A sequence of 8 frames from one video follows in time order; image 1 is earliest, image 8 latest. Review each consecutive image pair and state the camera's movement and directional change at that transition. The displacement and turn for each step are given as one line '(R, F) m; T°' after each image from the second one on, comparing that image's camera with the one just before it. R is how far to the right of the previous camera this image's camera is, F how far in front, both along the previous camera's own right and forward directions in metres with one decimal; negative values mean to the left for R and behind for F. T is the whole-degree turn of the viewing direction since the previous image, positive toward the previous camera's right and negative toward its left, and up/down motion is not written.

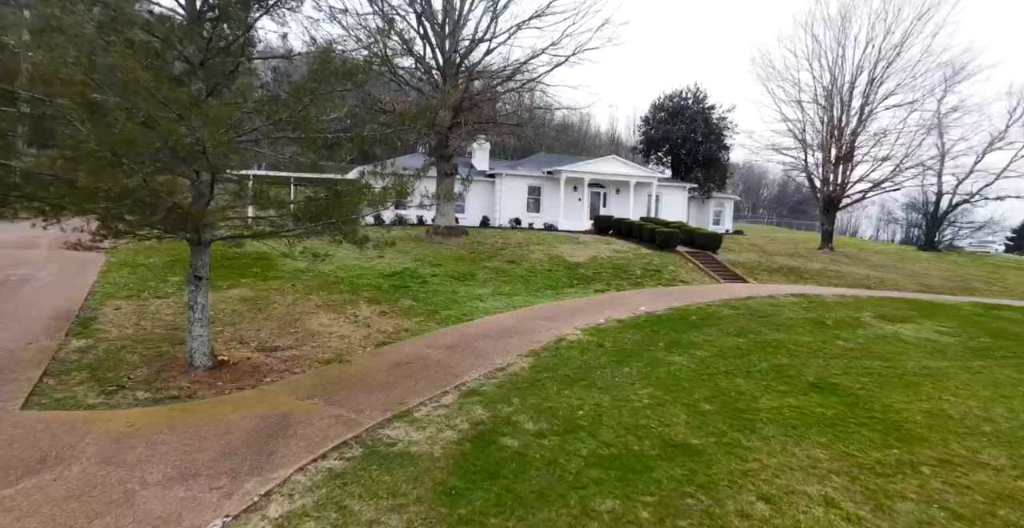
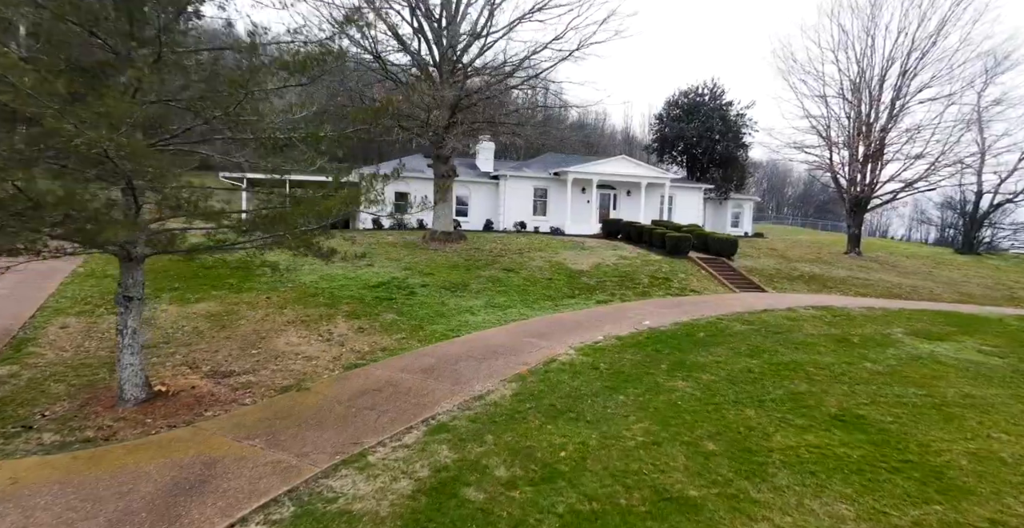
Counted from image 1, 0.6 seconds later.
(+0.5, +0.9) m; -2°
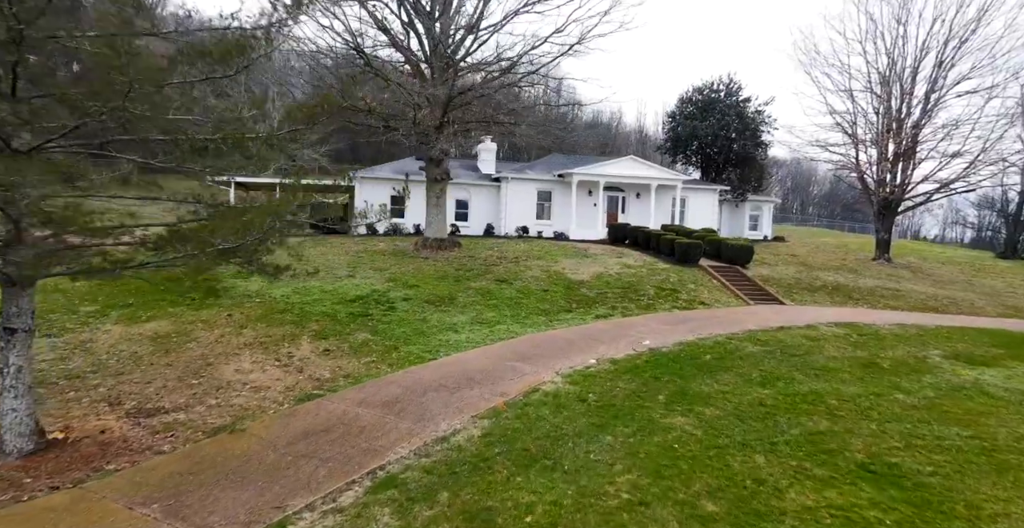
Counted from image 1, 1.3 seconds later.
(+0.6, +1.1) m; -2°
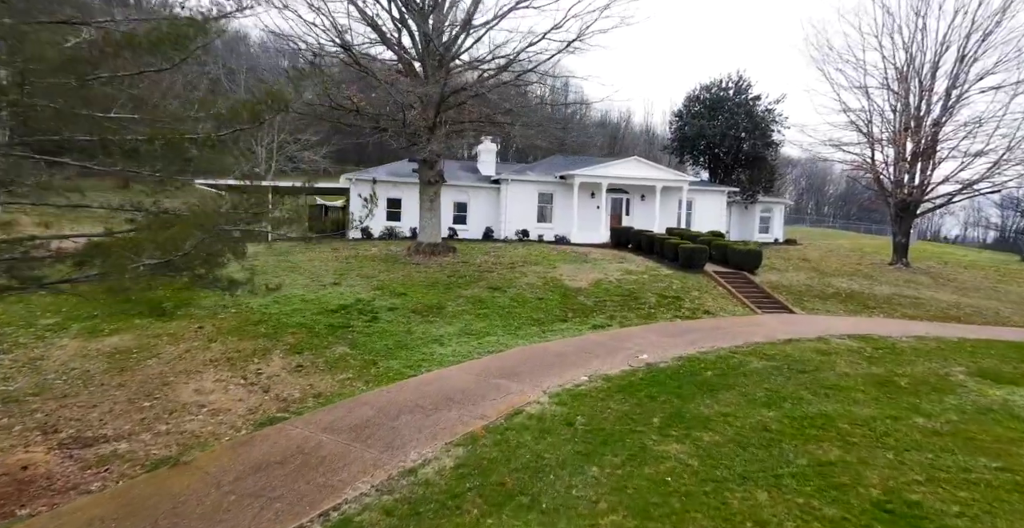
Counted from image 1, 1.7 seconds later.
(+0.4, +0.6) m; -1°
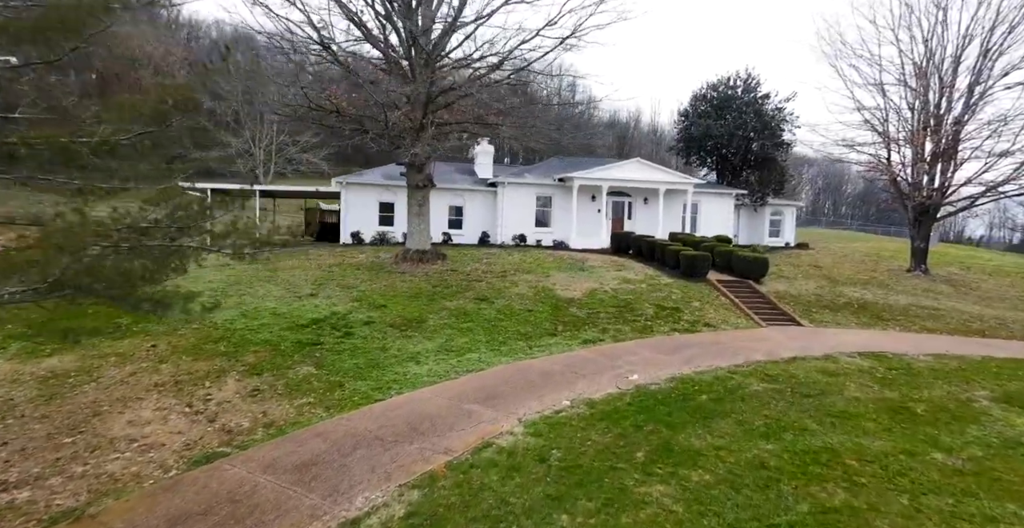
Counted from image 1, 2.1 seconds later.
(+0.5, +0.7) m; -1°
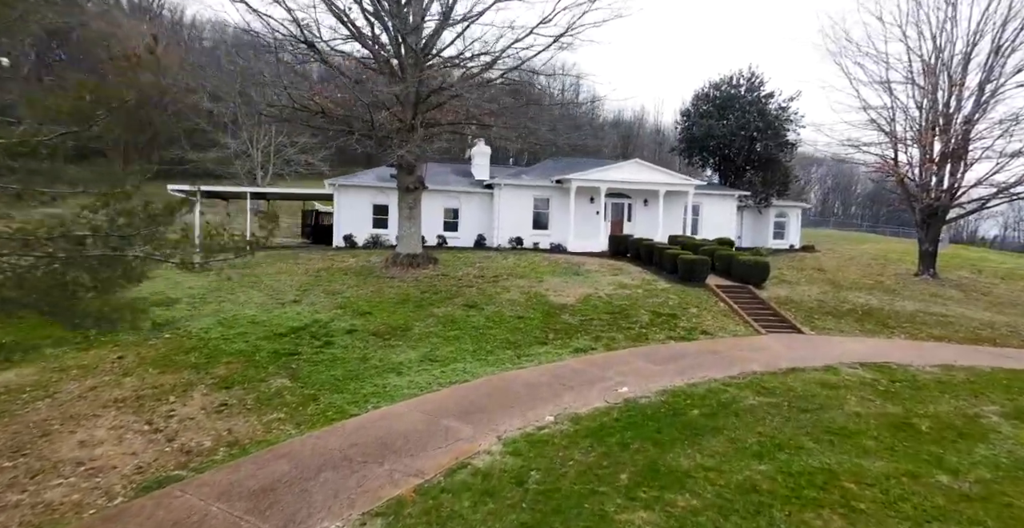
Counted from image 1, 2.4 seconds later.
(+0.3, +0.4) m; -1°
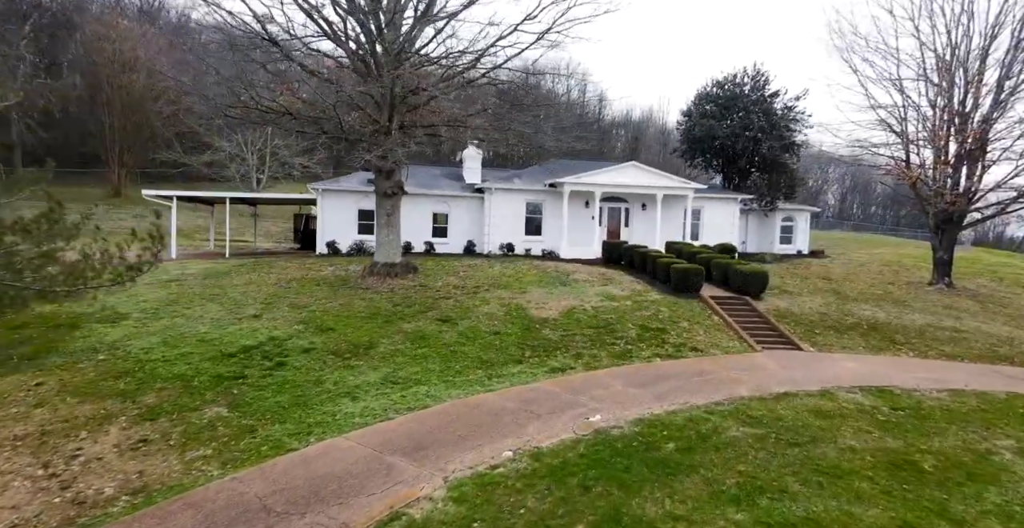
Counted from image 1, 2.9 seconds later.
(+0.7, +0.7) m; -1°
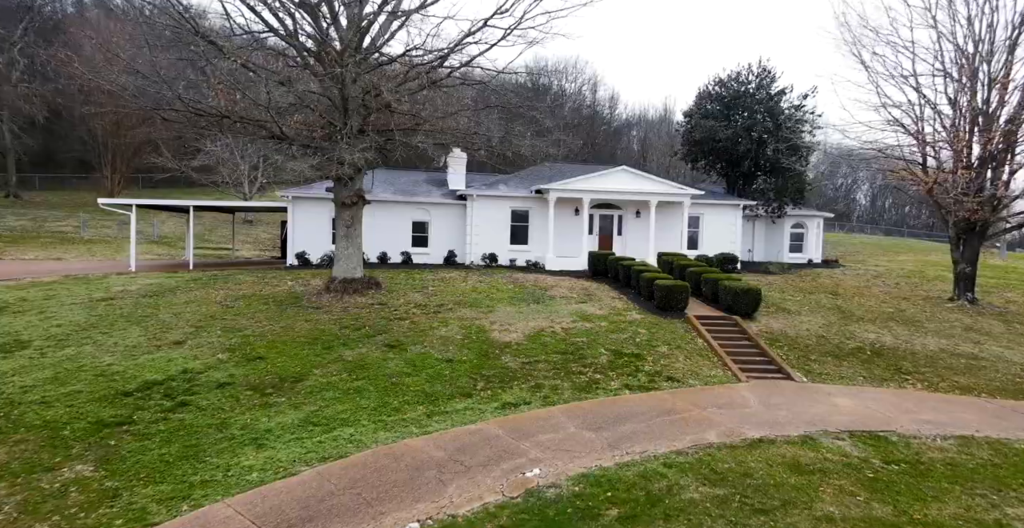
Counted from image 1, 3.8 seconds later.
(+1.1, +1.1) m; -2°
